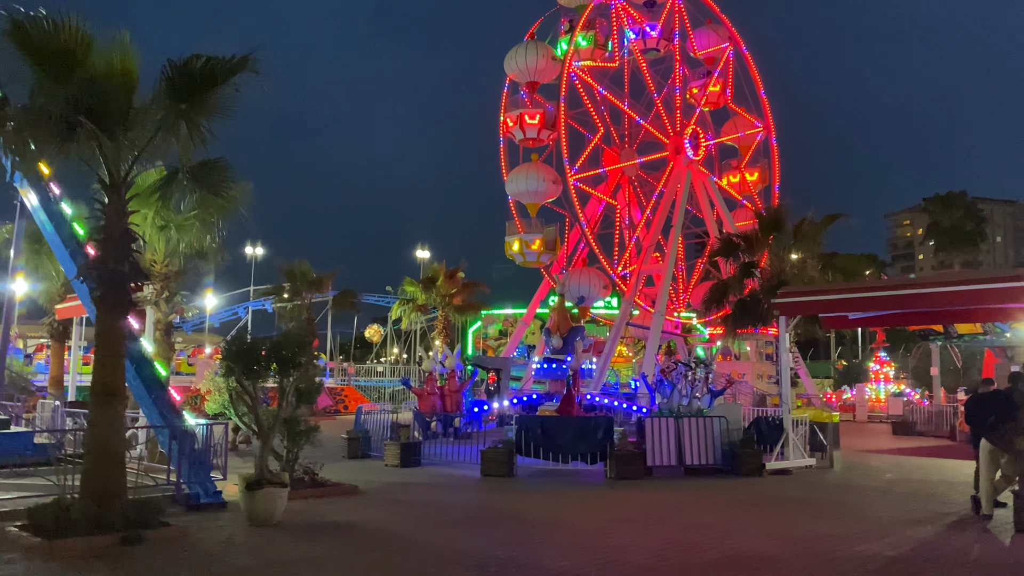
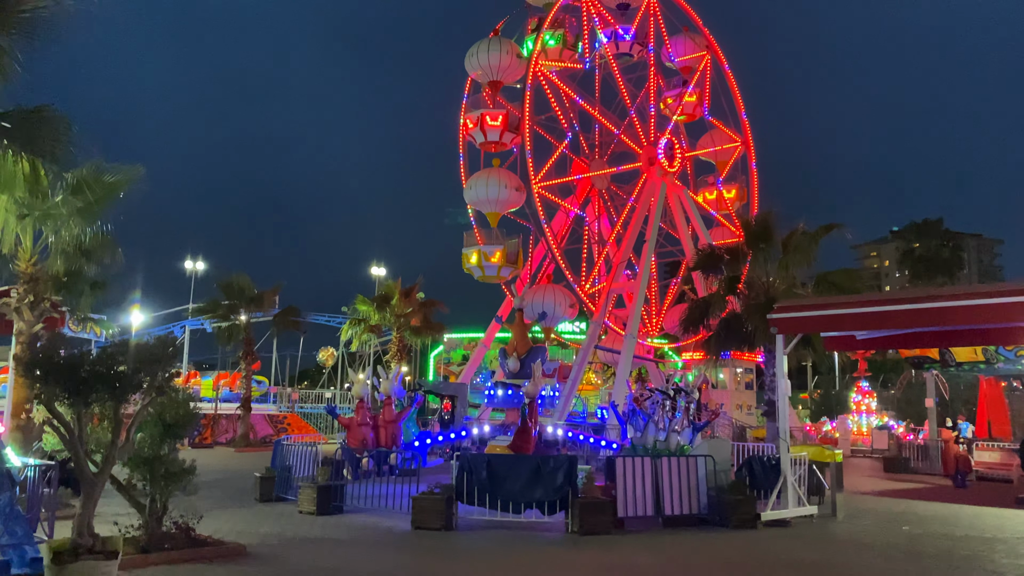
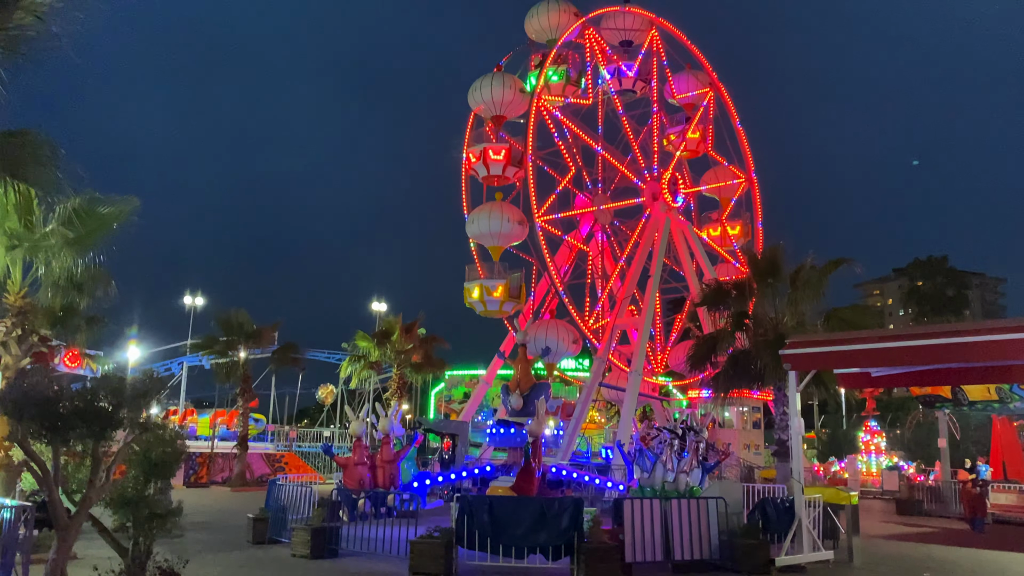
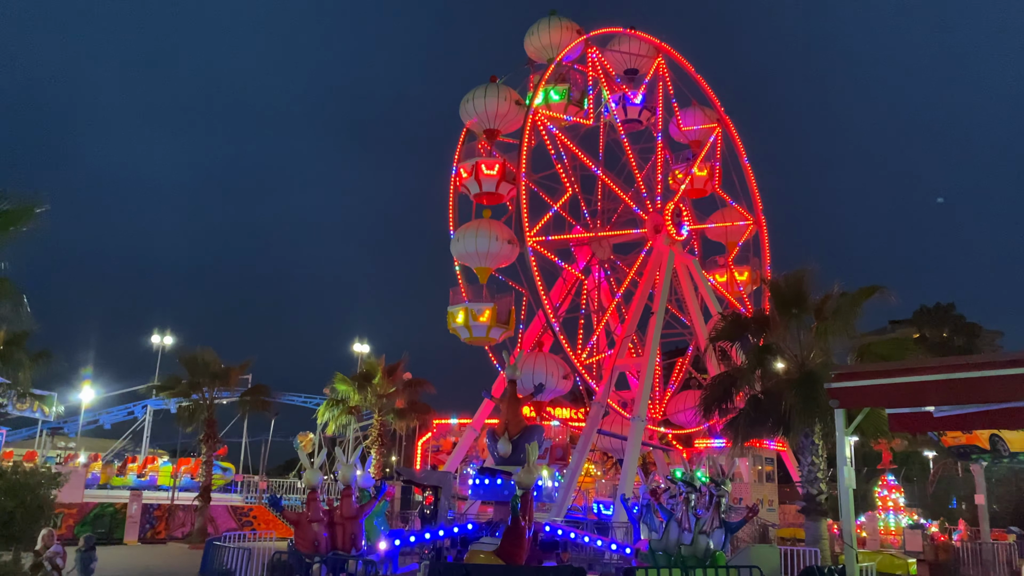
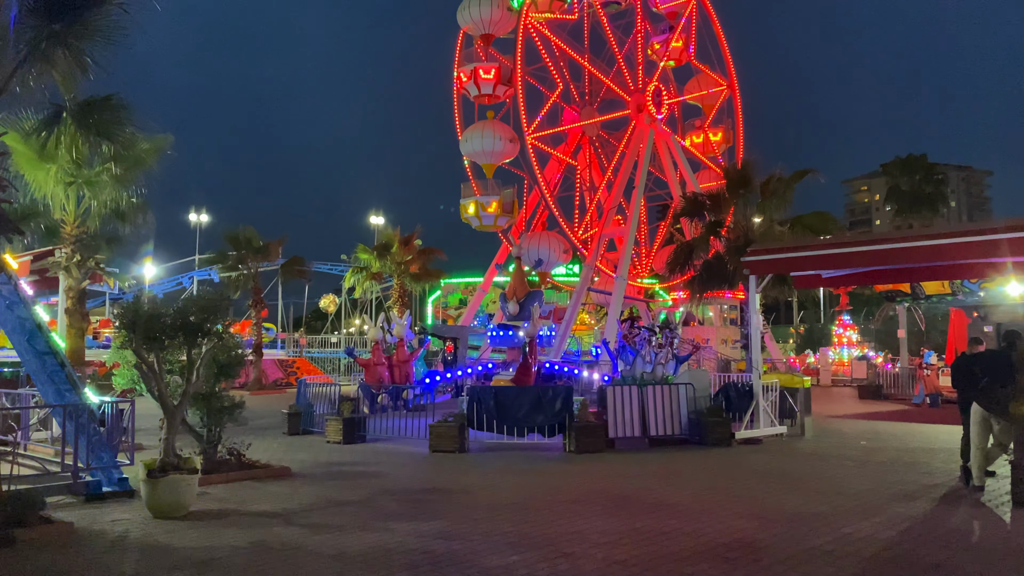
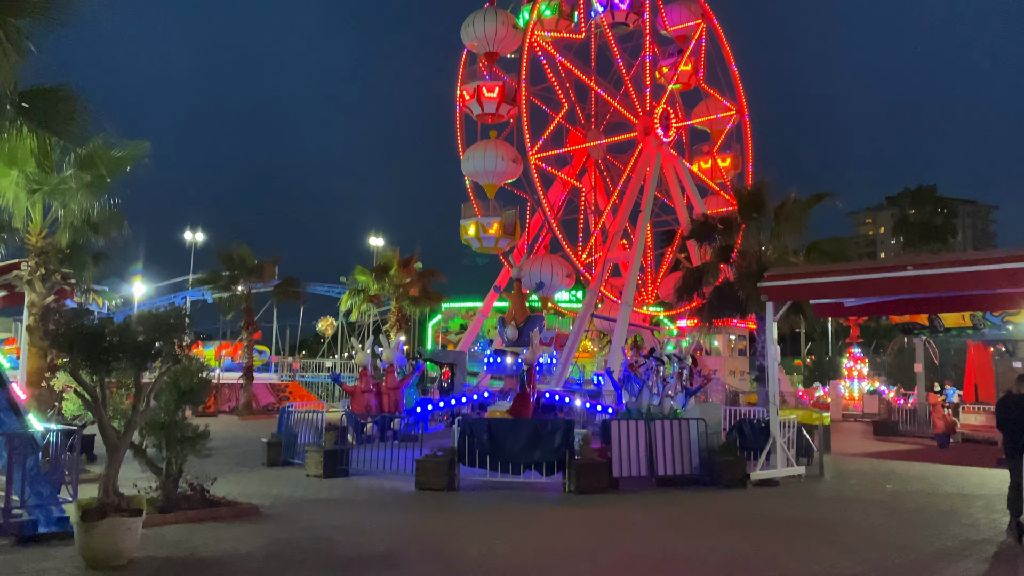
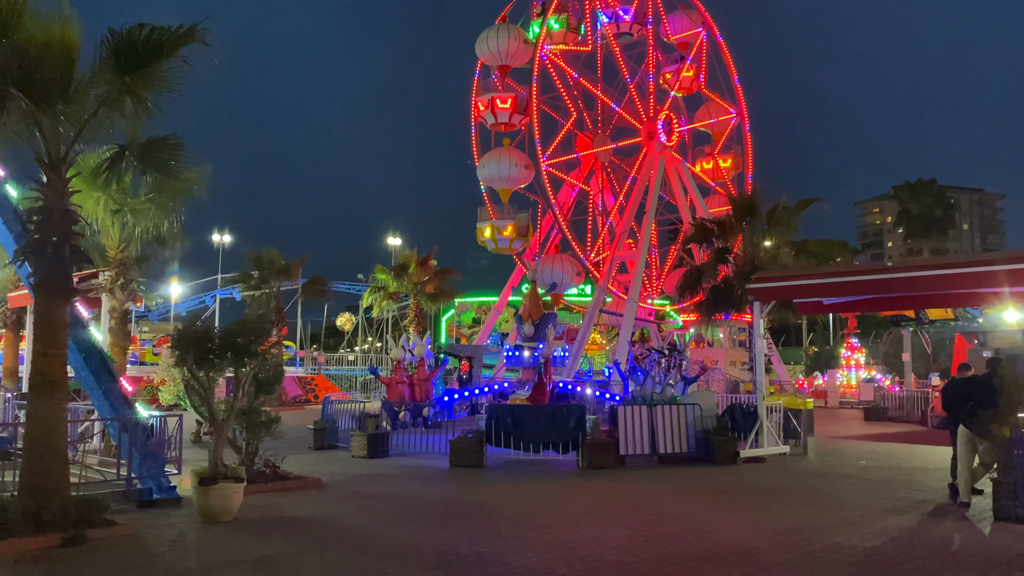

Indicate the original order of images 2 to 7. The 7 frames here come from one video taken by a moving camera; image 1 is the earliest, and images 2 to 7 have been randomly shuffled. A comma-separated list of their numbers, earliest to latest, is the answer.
7, 5, 6, 2, 3, 4
